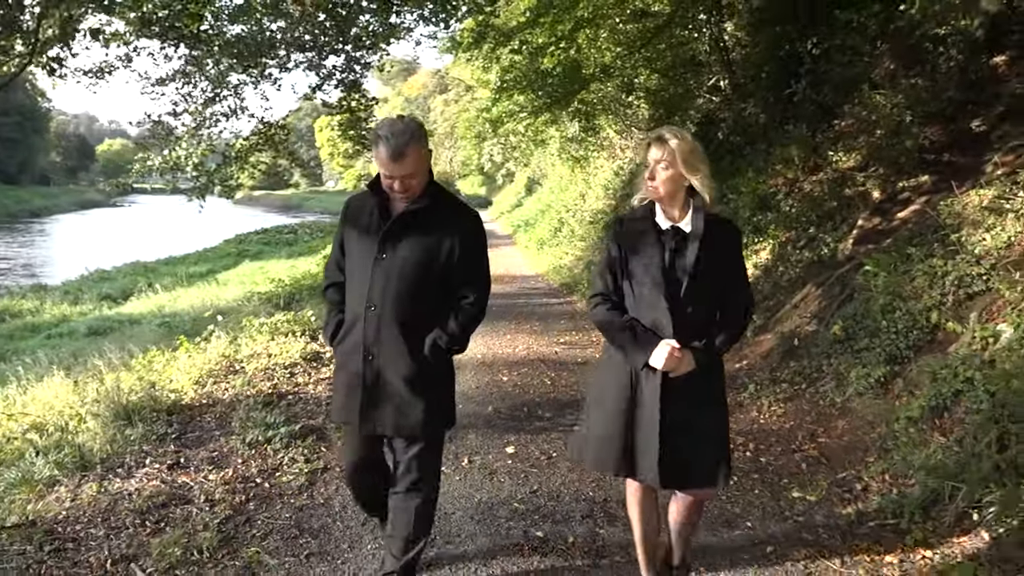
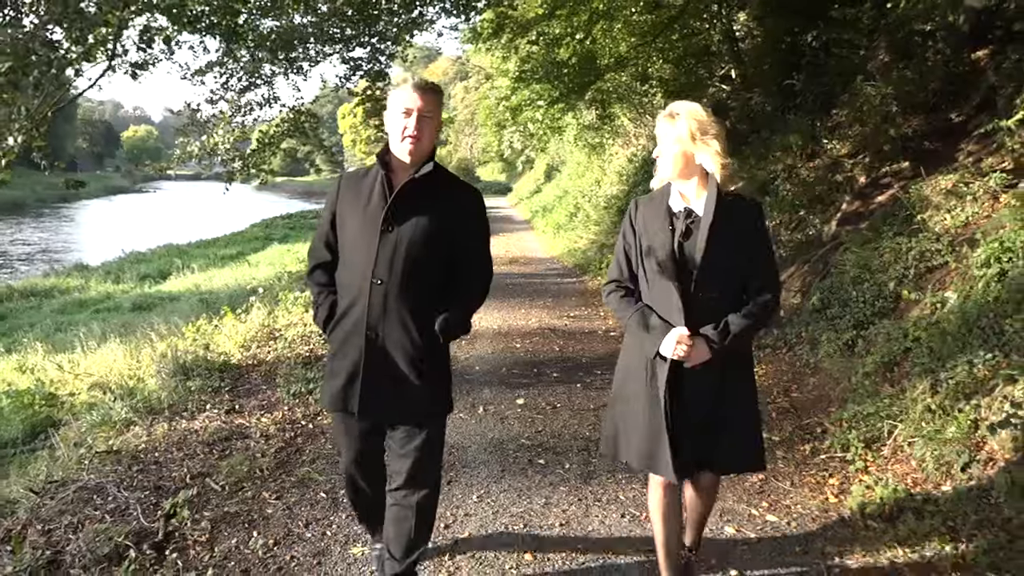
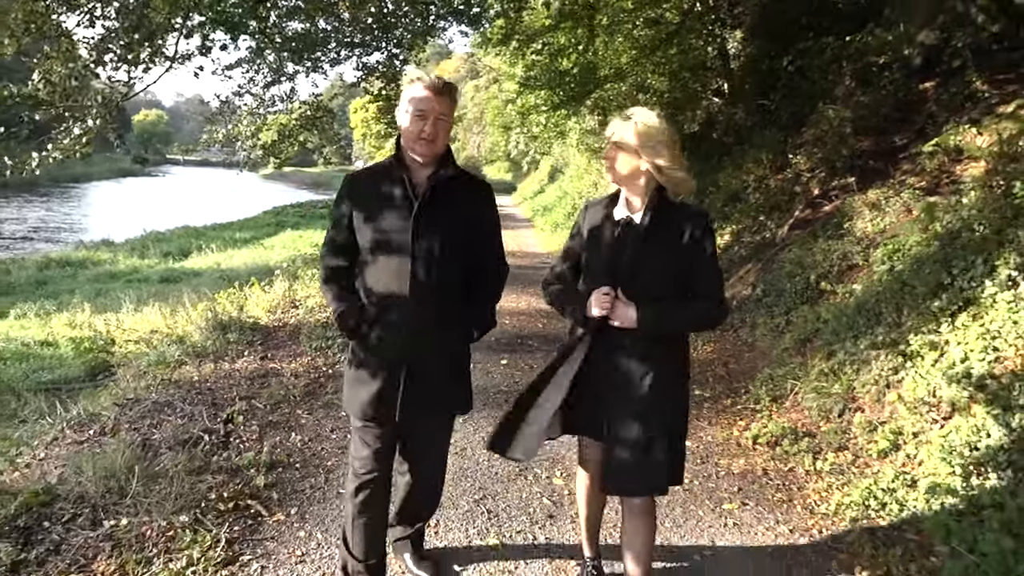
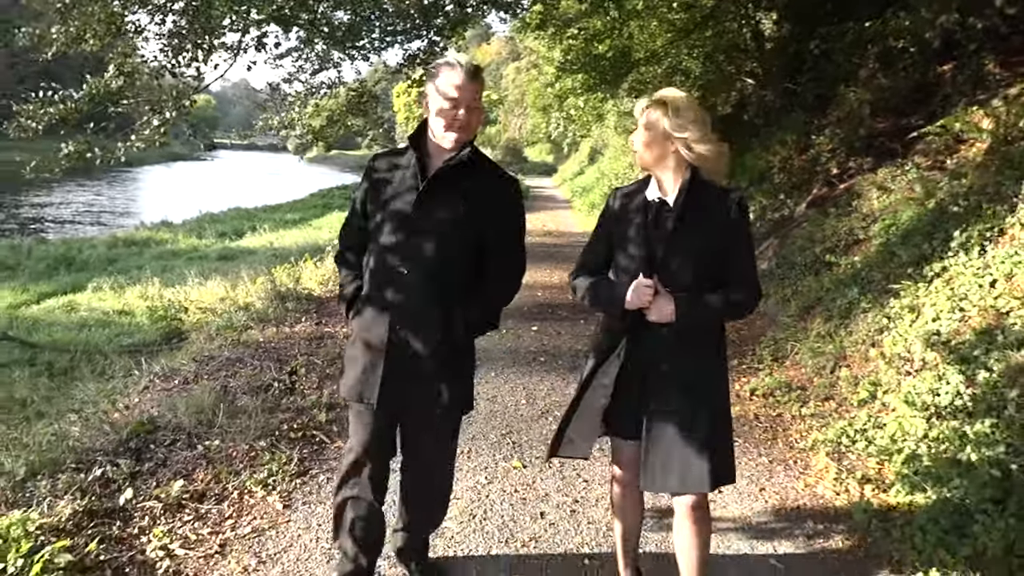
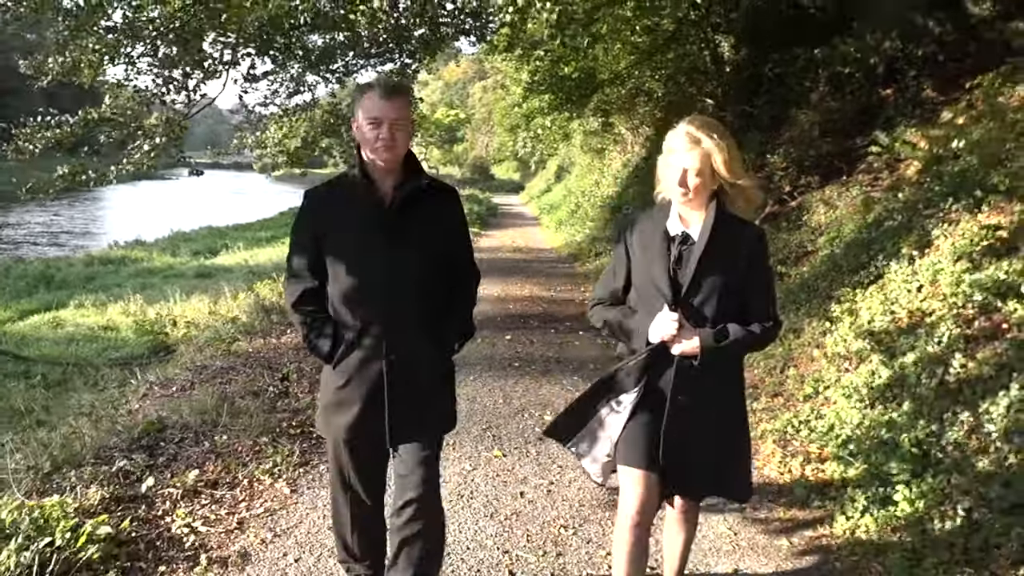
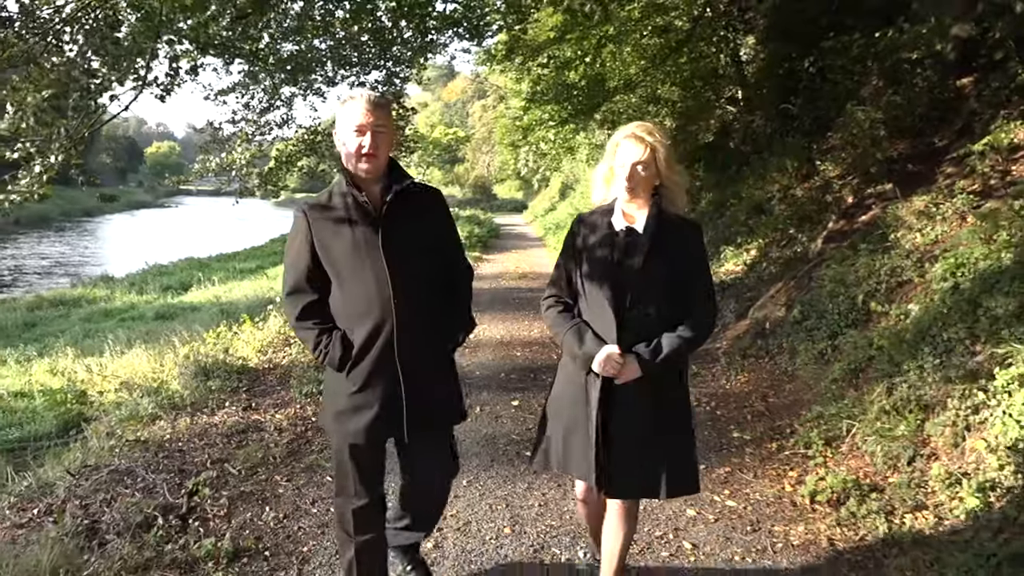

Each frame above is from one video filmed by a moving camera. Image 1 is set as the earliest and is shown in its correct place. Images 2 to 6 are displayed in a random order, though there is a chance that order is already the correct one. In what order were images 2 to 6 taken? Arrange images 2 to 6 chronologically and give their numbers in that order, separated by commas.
2, 6, 3, 4, 5
